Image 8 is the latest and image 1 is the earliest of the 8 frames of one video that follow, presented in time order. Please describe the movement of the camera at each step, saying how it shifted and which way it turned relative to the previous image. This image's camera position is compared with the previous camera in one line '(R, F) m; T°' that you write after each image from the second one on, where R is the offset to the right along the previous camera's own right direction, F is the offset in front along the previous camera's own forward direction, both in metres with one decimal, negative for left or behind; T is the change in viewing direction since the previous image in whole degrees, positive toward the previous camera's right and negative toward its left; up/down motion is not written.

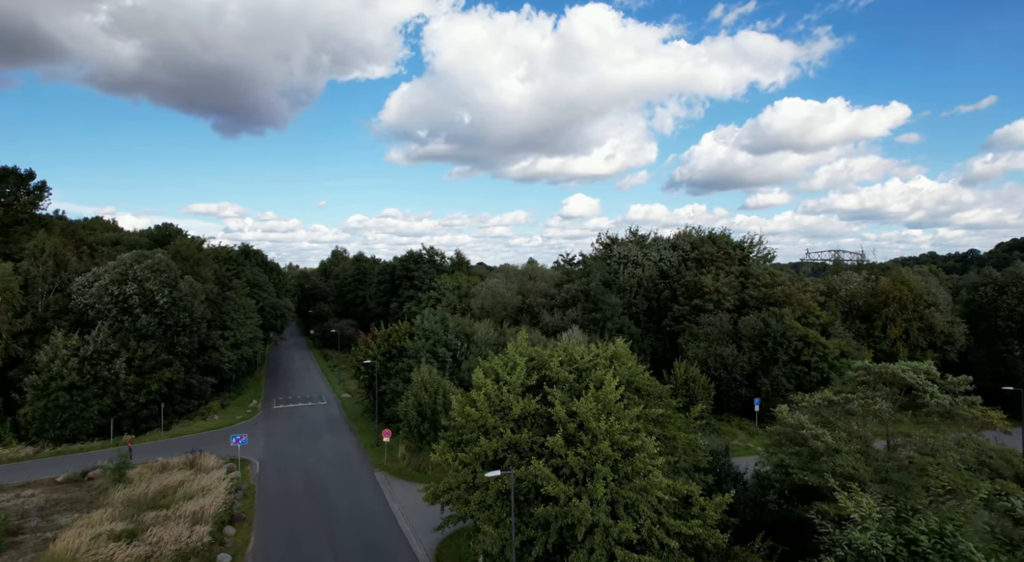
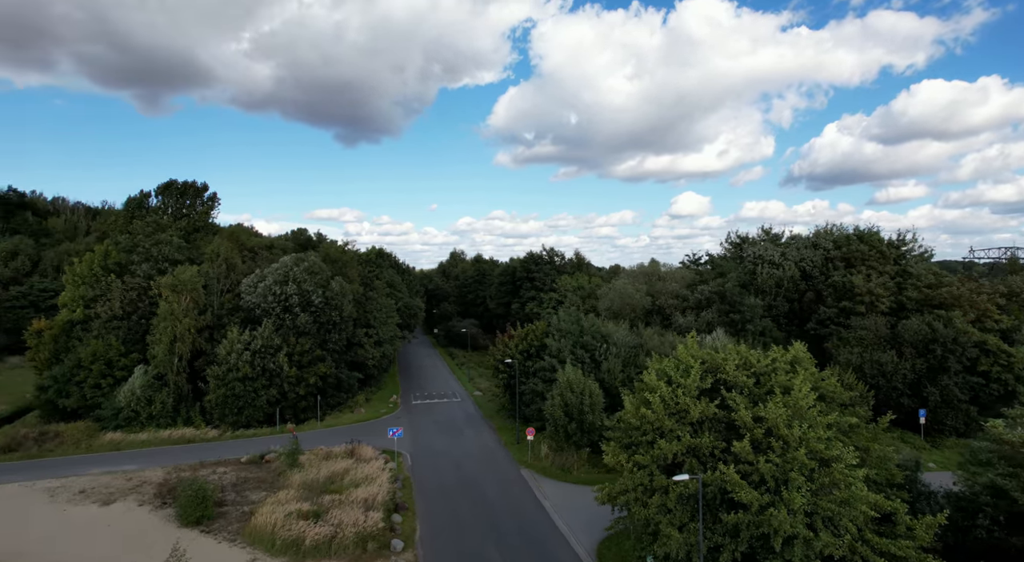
(-3.7, -0.4) m; -8°
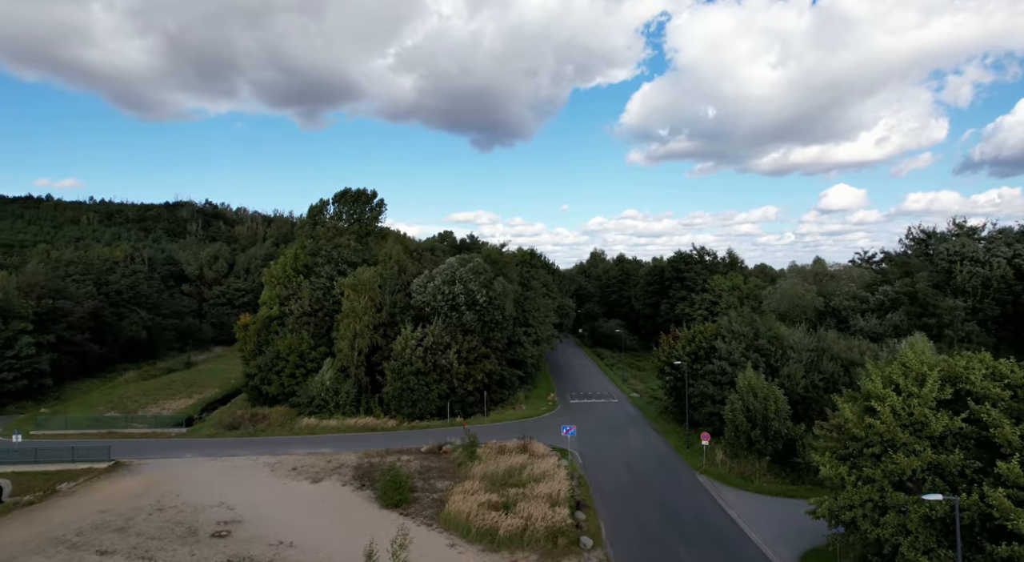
(-4.0, -0.5) m; -10°
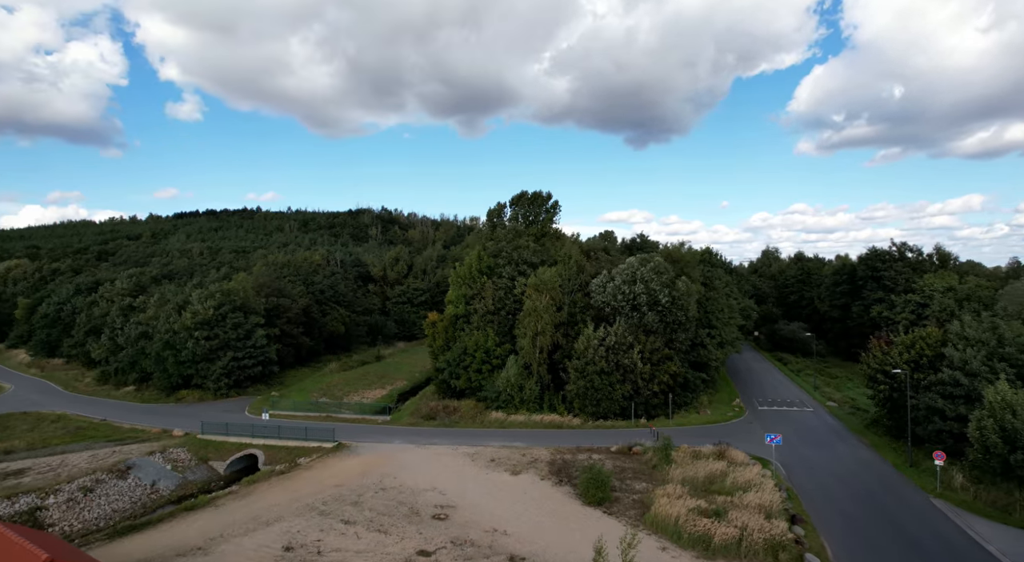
(-4.3, -0.6) m; -12°
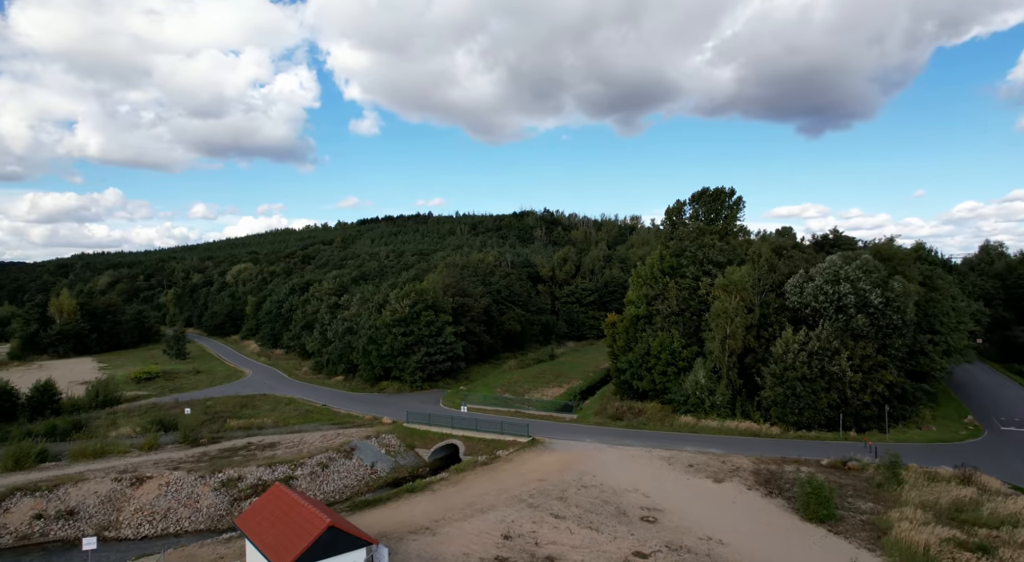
(-4.5, -0.6) m; -12°
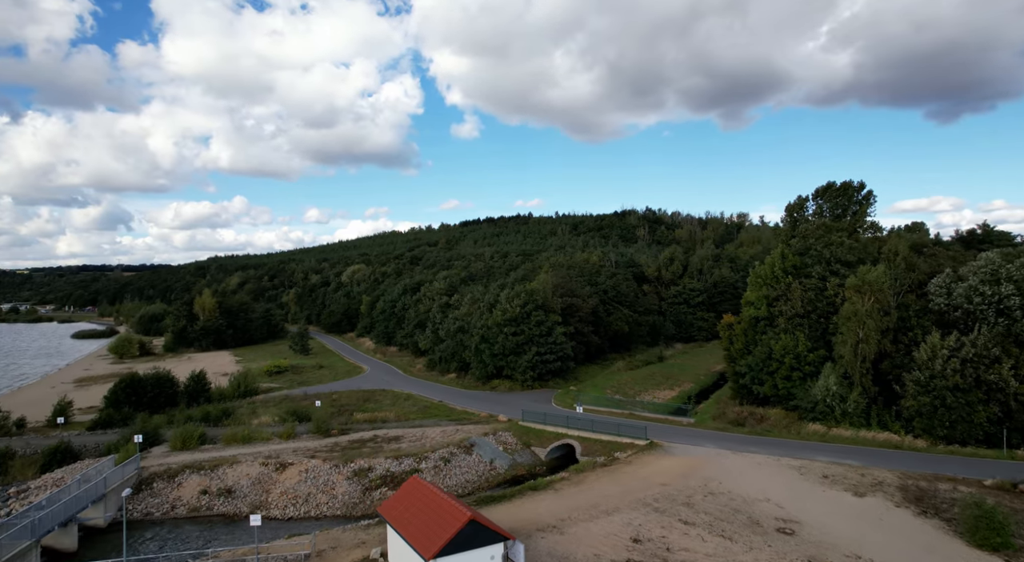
(-2.6, -0.3) m; -8°
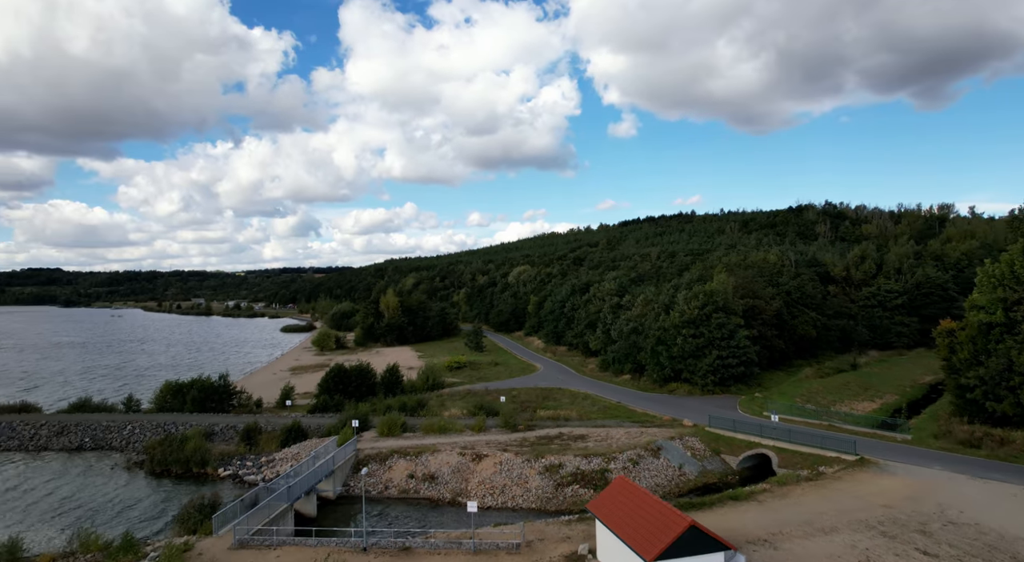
(-4.2, -0.9) m; -12°
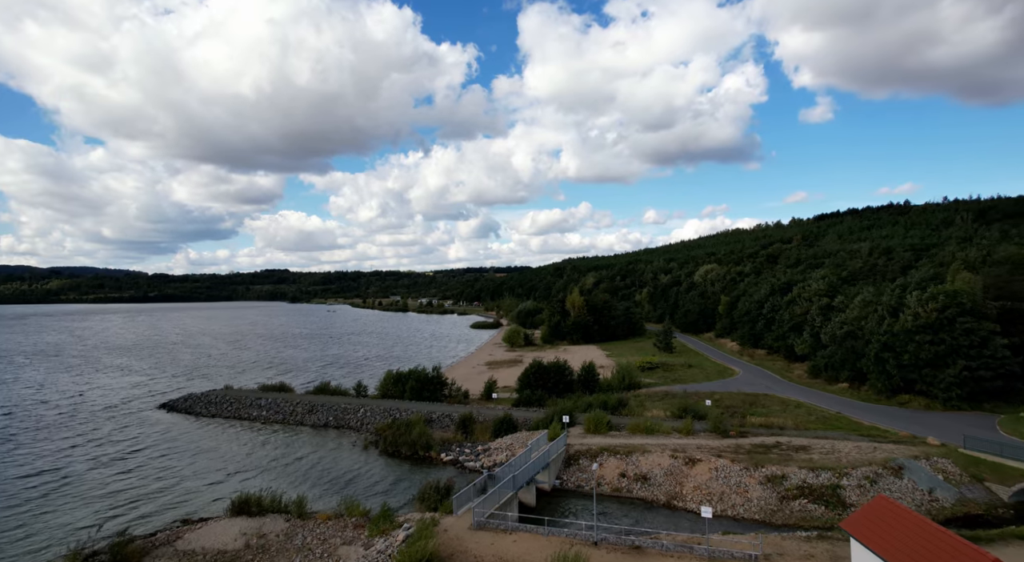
(-5.0, -1.4) m; -14°
